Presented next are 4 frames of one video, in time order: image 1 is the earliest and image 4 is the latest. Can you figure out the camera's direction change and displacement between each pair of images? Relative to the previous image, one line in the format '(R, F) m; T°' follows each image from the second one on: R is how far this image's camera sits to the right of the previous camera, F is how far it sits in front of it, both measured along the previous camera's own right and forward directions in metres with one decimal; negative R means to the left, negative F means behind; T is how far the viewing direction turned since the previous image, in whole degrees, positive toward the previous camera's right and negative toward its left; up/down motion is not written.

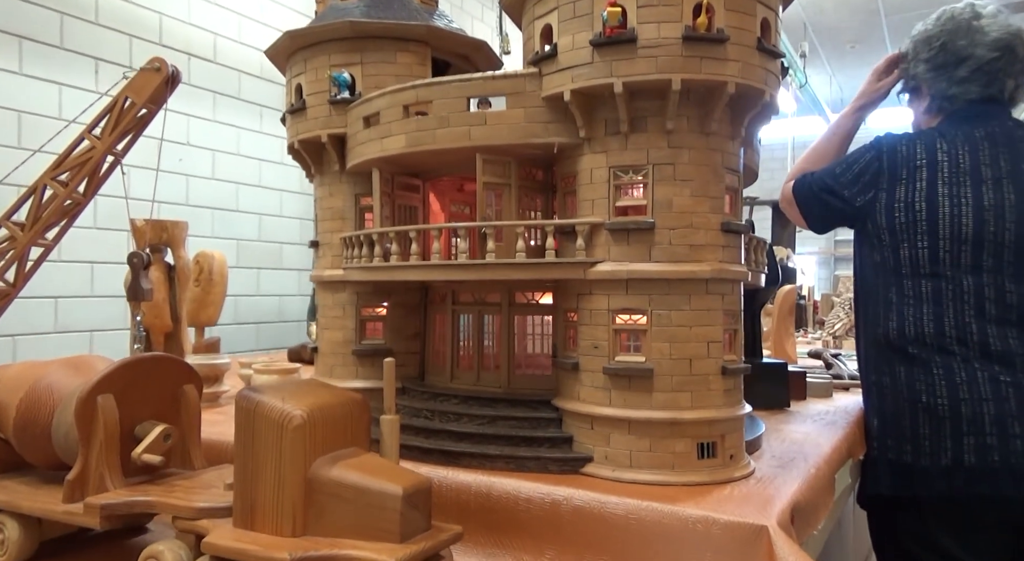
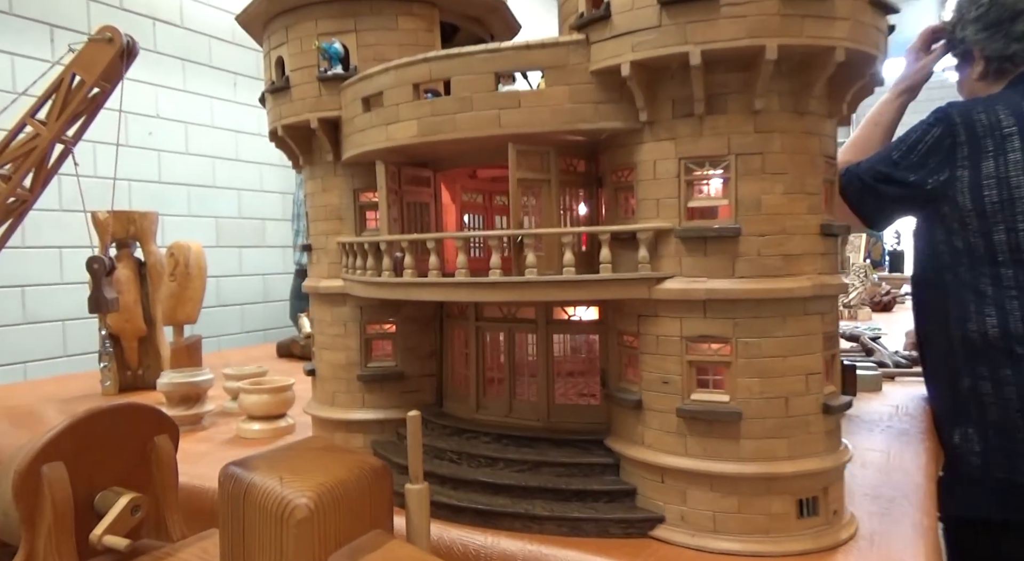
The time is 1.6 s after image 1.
(-0.3, +0.9) m; +1°
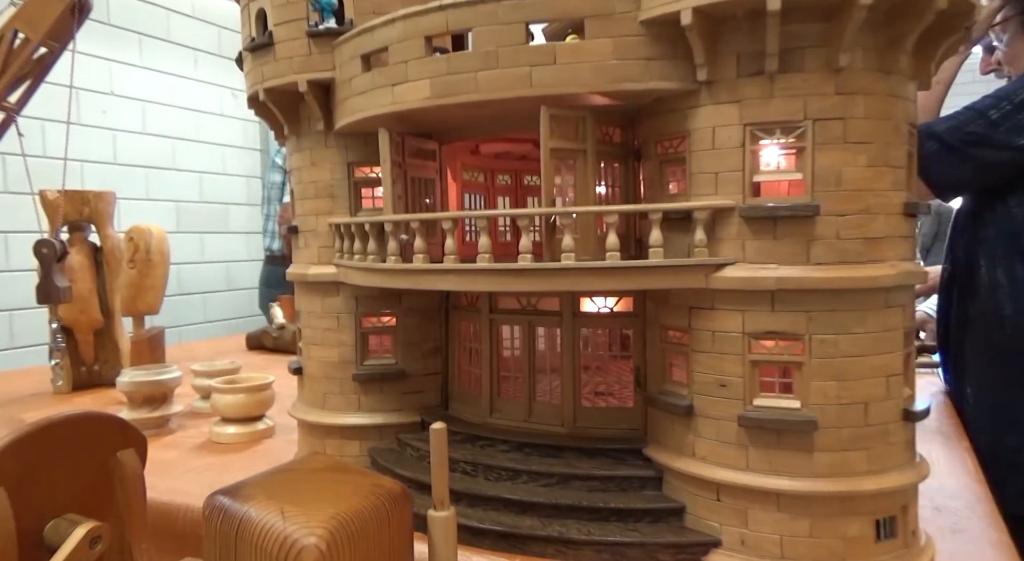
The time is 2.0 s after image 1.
(-0.3, +0.6) m; +3°
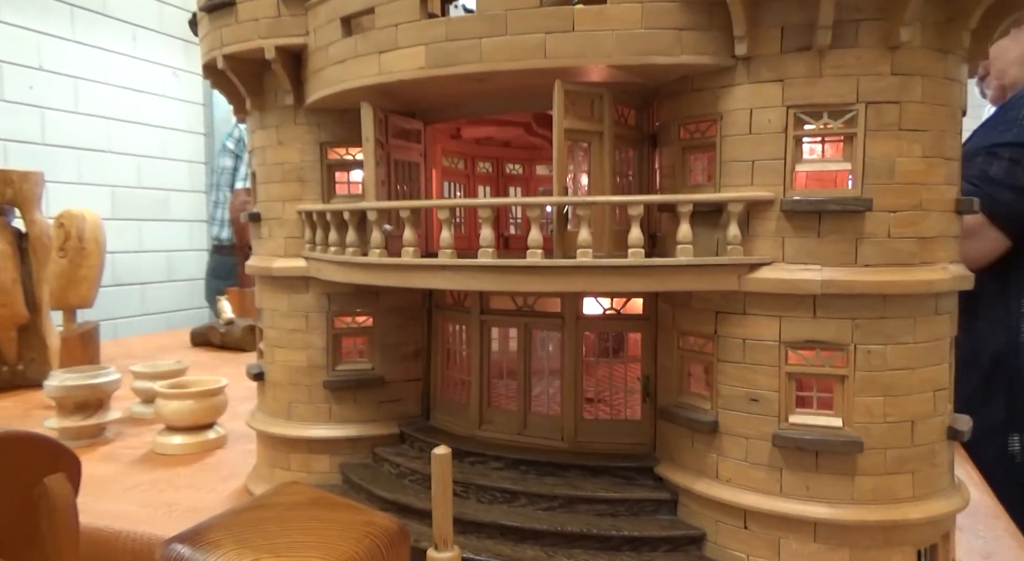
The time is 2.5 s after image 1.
(-0.2, +0.4) m; +4°
